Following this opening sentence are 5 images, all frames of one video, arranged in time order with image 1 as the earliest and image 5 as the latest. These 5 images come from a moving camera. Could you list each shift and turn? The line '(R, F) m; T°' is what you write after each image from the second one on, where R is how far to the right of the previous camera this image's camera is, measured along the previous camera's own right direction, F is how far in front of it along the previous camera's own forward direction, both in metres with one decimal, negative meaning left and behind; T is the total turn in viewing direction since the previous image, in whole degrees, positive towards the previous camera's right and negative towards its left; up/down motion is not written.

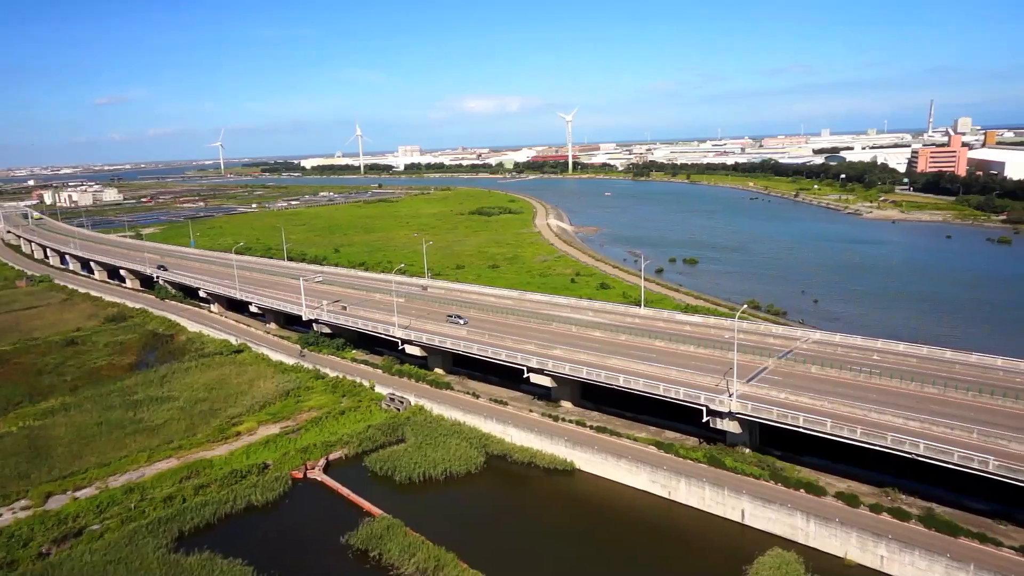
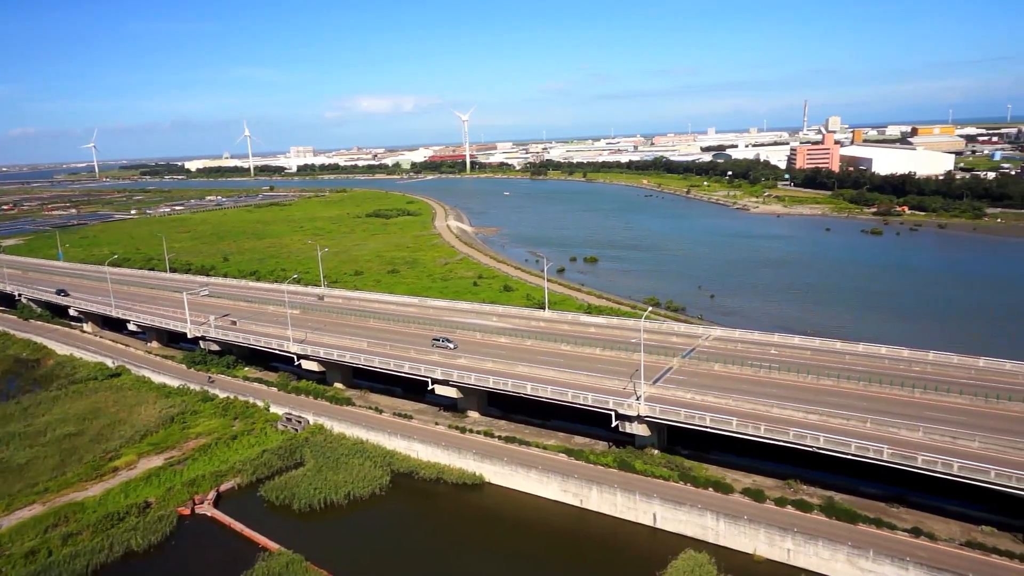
(0.0, +0.7) m; +8°
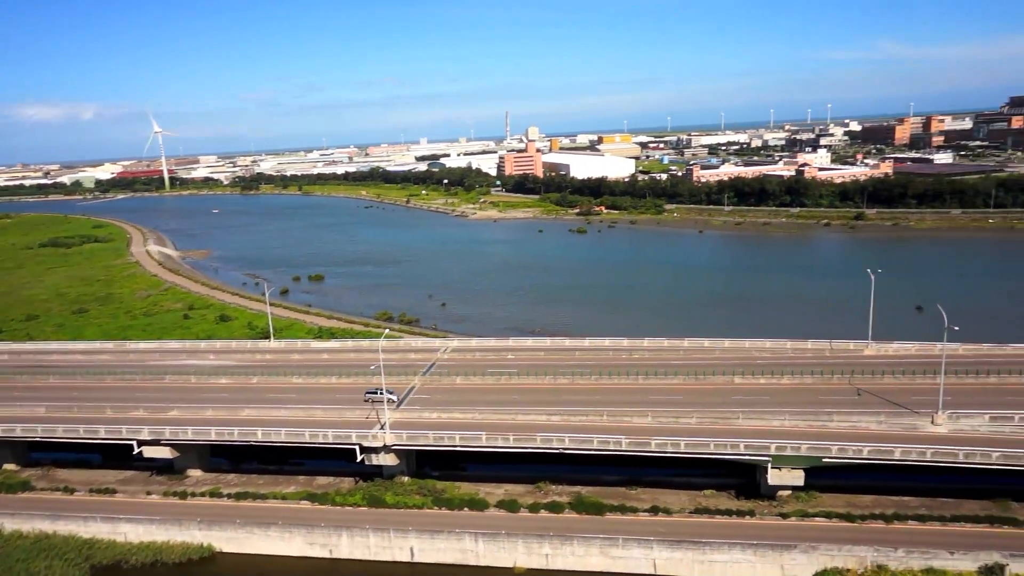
(+0.1, +1.2) m; +21°
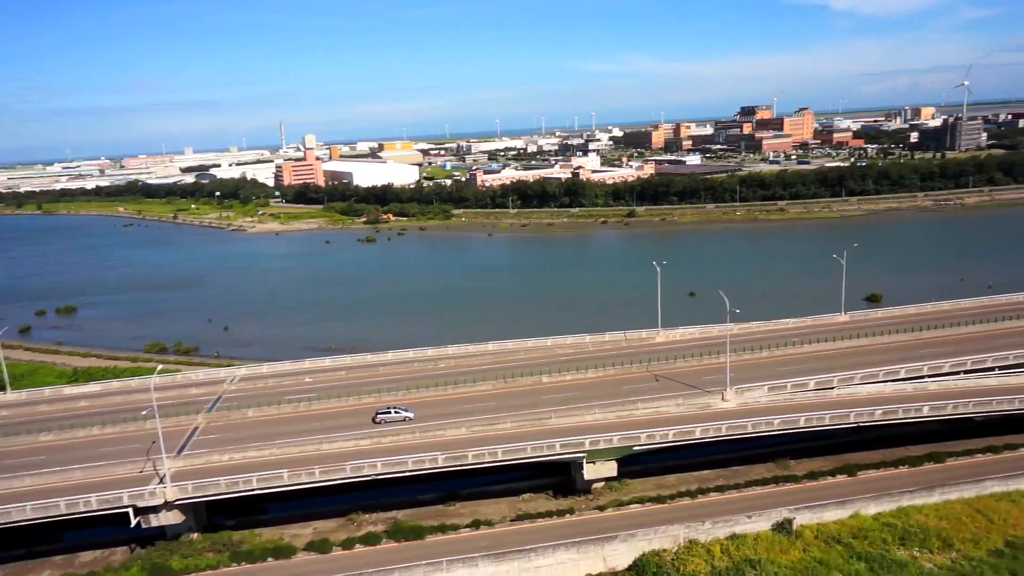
(-0.1, +1.2) m; +16°
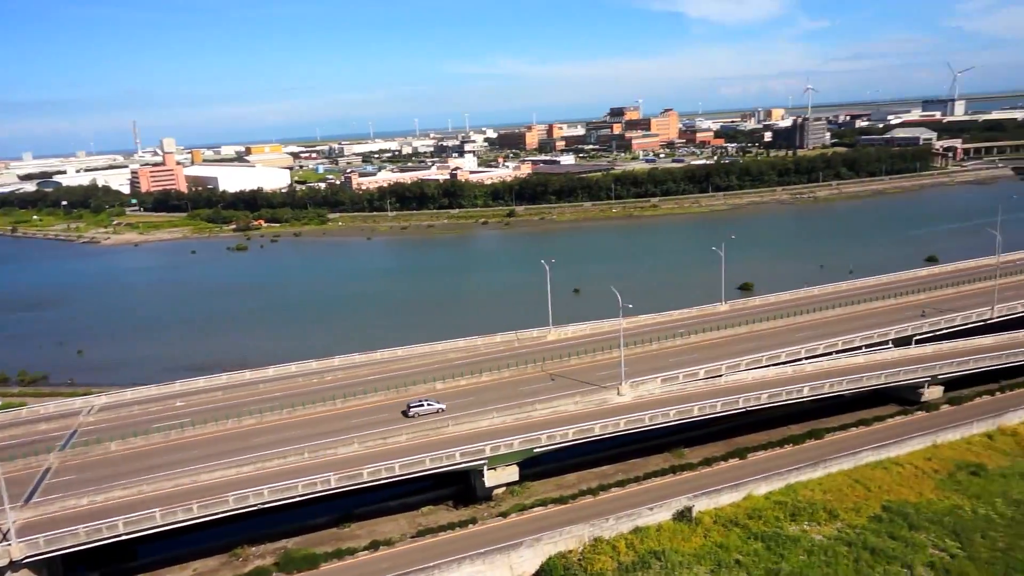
(-0.3, +0.8) m; +9°
